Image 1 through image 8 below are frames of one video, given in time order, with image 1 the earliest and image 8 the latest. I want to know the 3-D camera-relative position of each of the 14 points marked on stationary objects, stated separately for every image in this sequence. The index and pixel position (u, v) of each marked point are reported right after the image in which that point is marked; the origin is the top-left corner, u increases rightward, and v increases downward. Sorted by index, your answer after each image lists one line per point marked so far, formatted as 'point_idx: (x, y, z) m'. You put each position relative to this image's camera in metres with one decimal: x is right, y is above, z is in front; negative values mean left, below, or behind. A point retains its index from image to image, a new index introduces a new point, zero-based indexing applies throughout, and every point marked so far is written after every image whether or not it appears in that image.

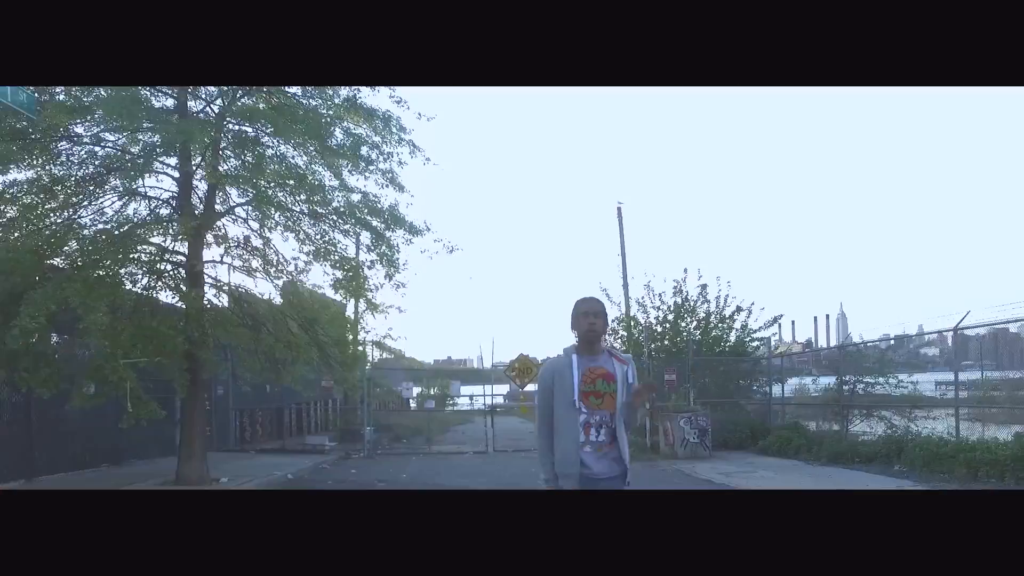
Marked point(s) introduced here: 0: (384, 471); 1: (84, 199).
0: (-2.9, -4.1, +15.3) m
1: (-6.6, +1.5, +10.9) m
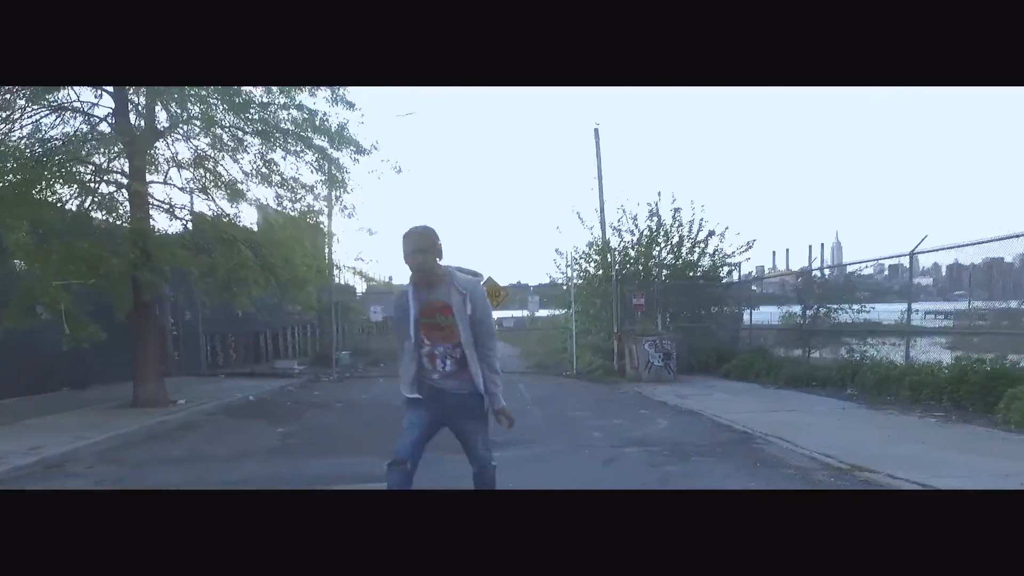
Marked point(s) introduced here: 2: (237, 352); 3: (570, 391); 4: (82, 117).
0: (-3.7, -2.4, +15.4) m
1: (-7.4, +2.7, +10.4) m
2: (-7.9, -1.9, +19.7) m
3: (+1.3, -2.4, +15.7) m
4: (-6.7, +2.8, +11.0) m
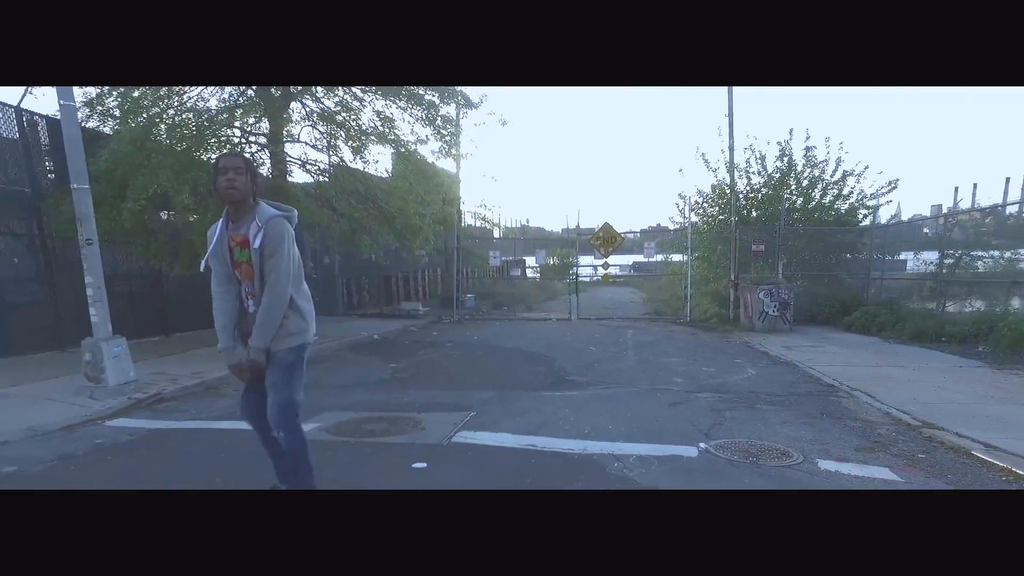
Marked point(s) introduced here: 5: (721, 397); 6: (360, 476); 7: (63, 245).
0: (-1.2, -1.1, +16.7) m
1: (-5.8, +3.6, +12.1) m
2: (-4.5, -0.2, +21.6) m
3: (+3.8, -1.2, +15.9) m
4: (-5.0, +3.8, +12.5) m
5: (+2.6, -1.4, +8.5) m
6: (-1.1, -1.4, +5.3) m
7: (-8.3, +0.8, +12.8) m
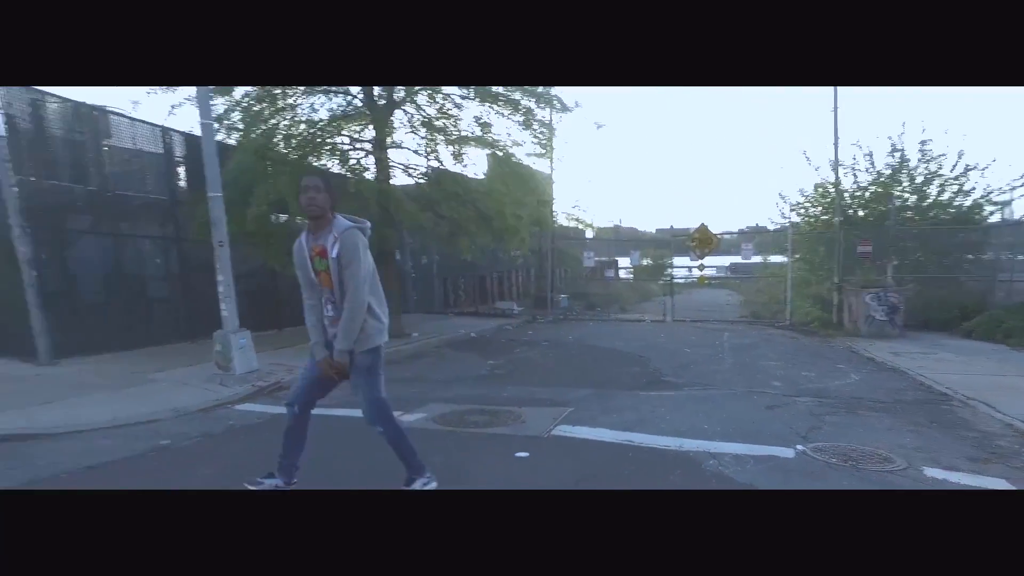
0: (+1.1, -1.1, +16.9) m
1: (-4.1, +3.6, +13.0) m
2: (-1.5, -0.2, +22.3) m
3: (+6.0, -1.2, +15.6) m
4: (-3.2, +3.8, +13.3) m
5: (+3.8, -1.4, +8.4) m
6: (-0.3, -1.4, +5.6) m
7: (-6.4, +0.8, +14.0) m
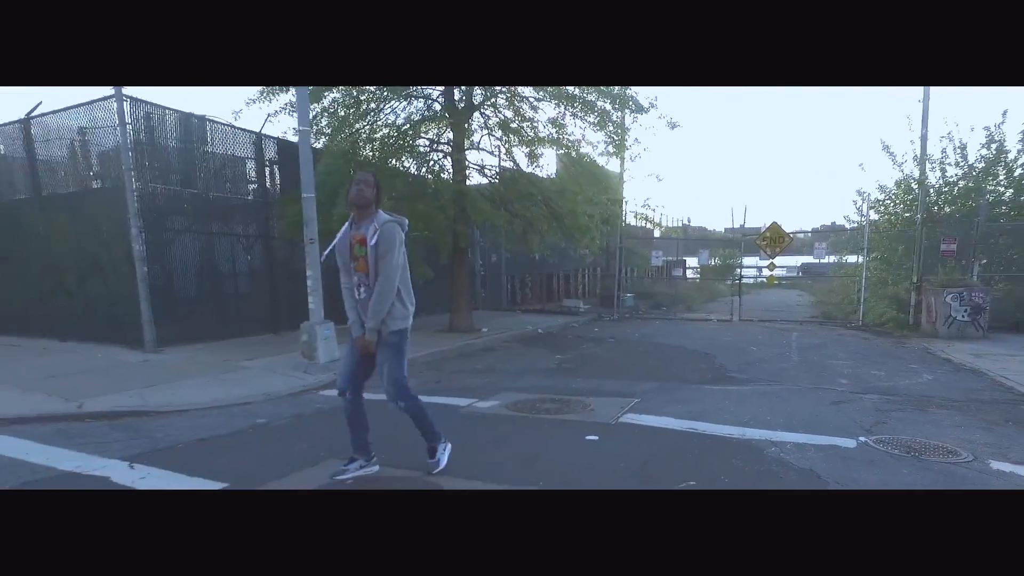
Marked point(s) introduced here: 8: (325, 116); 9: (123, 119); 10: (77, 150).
0: (+2.8, -1.1, +17.2) m
1: (-2.7, +3.7, +13.7) m
2: (+0.7, -0.1, +22.7) m
3: (+7.5, -1.2, +15.3) m
4: (-1.8, +3.9, +14.0) m
5: (+4.7, -1.4, +8.4) m
6: (+0.3, -1.3, +6.1) m
7: (-5.0, +0.9, +15.0) m
8: (-3.8, +3.6, +14.0) m
9: (-6.5, +2.8, +11.5) m
10: (-7.9, +2.5, +12.5) m
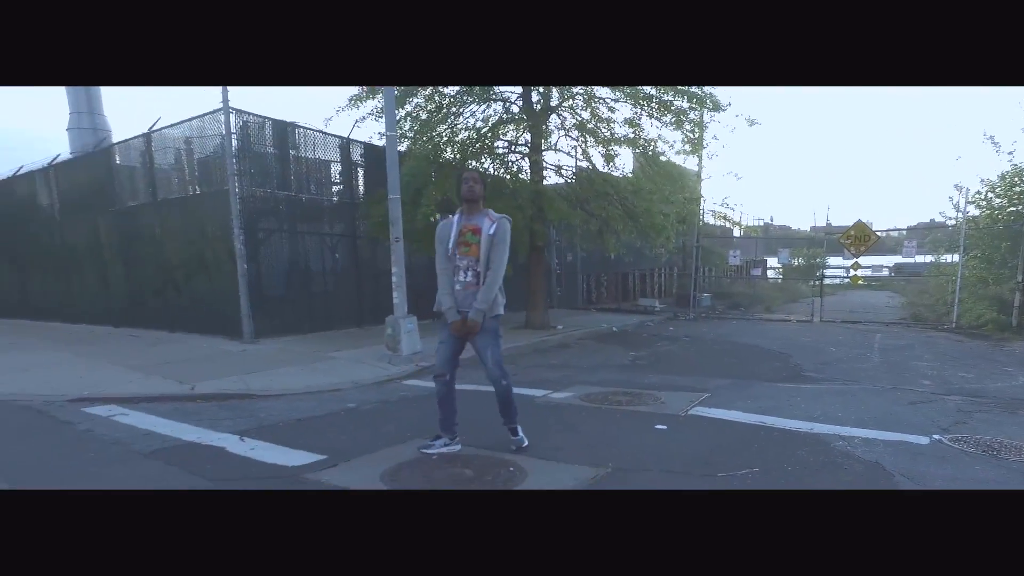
0: (+4.6, -1.0, +17.1) m
1: (-1.1, +3.8, +14.3) m
2: (+3.2, -0.1, +22.9) m
3: (+9.1, -1.2, +14.8) m
4: (-0.2, +3.9, +14.5) m
5: (+5.6, -1.4, +8.1) m
6: (+1.0, -1.3, +6.3) m
7: (-3.3, +1.0, +15.8) m
8: (-2.2, +3.6, +14.7) m
9: (-5.2, +2.9, +12.5) m
10: (-6.5, +2.6, +13.6) m
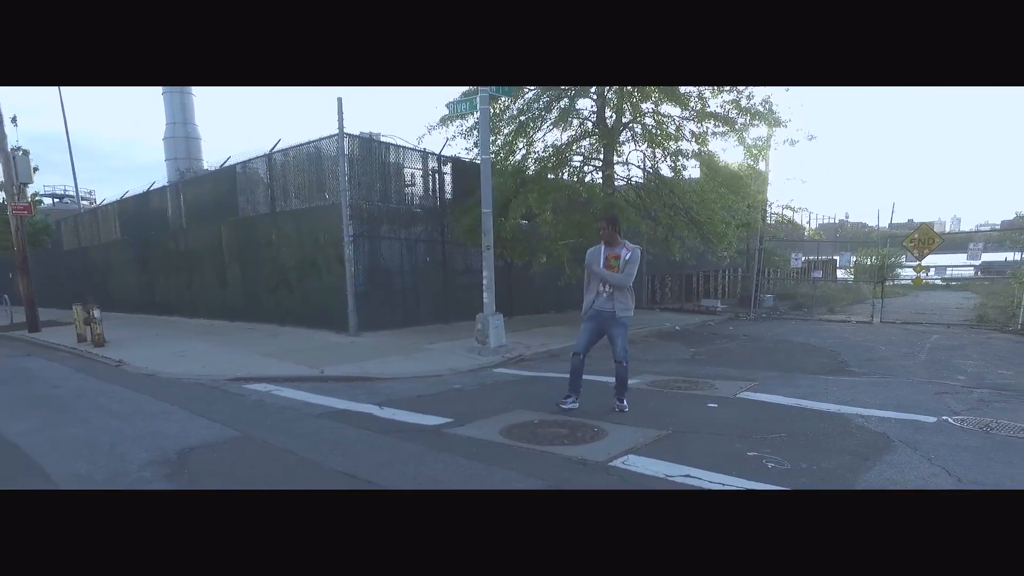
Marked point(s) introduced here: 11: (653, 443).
0: (+6.5, -1.1, +18.2) m
1: (+0.5, +3.7, +15.9) m
2: (+5.6, -0.1, +24.1) m
3: (+10.8, -1.3, +15.5) m
4: (+1.4, +3.9, +16.0) m
5: (+6.6, -1.4, +9.2) m
6: (+1.9, -1.3, +7.8) m
7: (-1.5, +1.0, +17.6) m
8: (-0.5, +3.6, +16.4) m
9: (-3.6, +2.9, +14.5) m
10: (-4.8, +2.6, +15.7) m
11: (+1.2, -1.4, +6.0) m
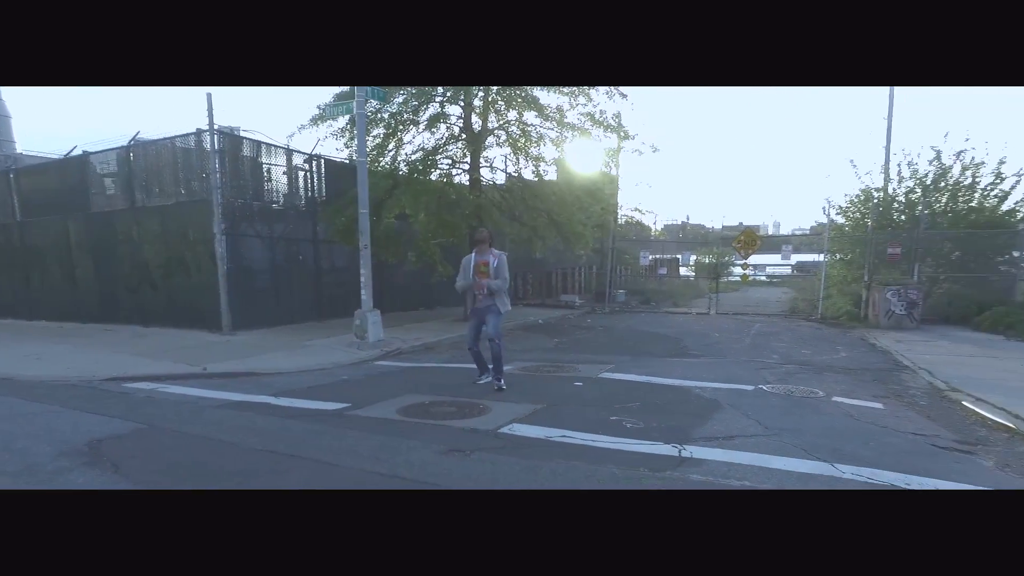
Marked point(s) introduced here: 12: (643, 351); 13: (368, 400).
0: (+2.9, -1.0, +20.0) m
1: (-2.5, +3.8, +16.6) m
2: (+0.9, 0.0, +25.6) m
3: (+7.6, -1.1, +18.2) m
4: (-1.7, +4.0, +16.8) m
5: (+4.8, -1.3, +11.2) m
6: (+0.4, -1.3, +8.9) m
7: (-4.8, +1.0, +17.8) m
8: (-3.6, +3.7, +16.9) m
9: (-6.3, +2.9, +14.3) m
10: (-7.7, +2.7, +15.3) m
11: (+0.2, -1.3, +7.0) m
12: (+2.4, -1.2, +12.6) m
13: (-1.7, -1.3, +8.1) m
